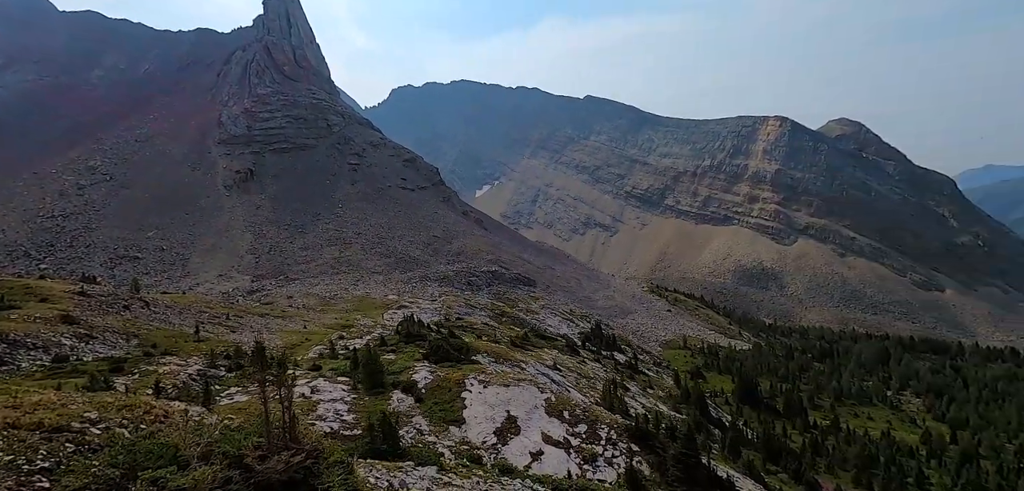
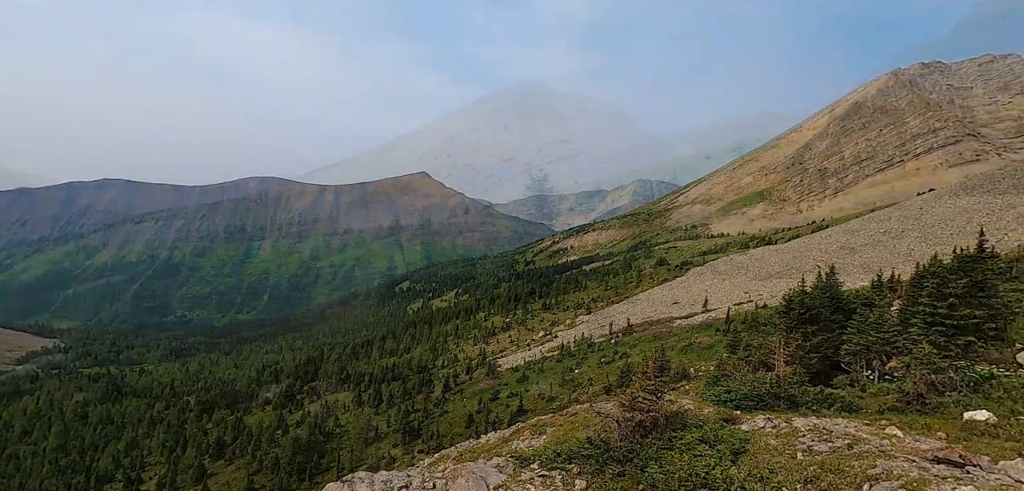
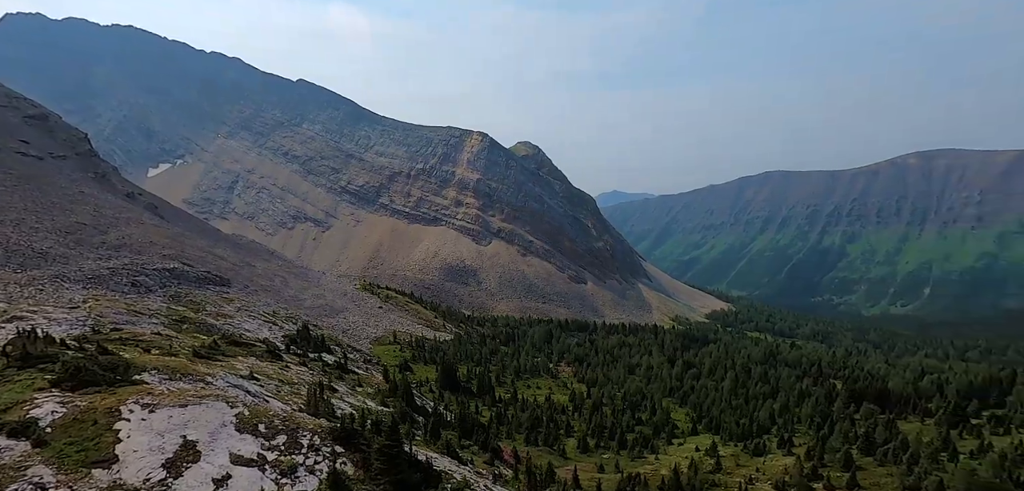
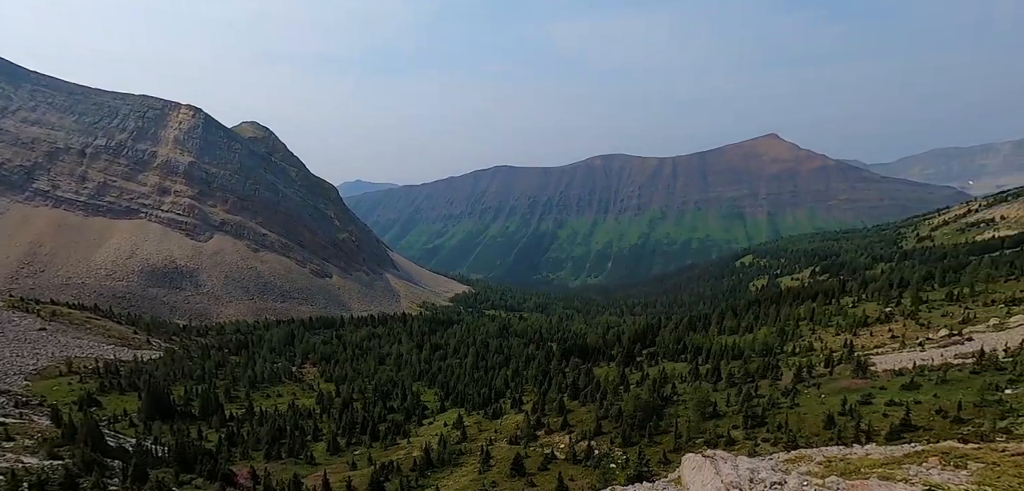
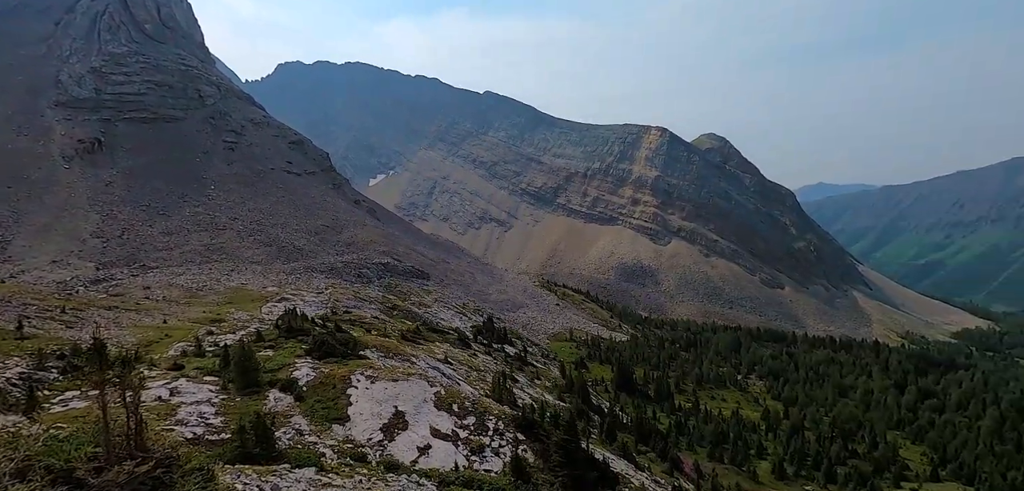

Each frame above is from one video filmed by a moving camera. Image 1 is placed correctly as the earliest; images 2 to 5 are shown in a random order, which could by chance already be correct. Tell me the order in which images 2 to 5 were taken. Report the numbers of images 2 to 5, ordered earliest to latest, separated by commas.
5, 3, 4, 2
